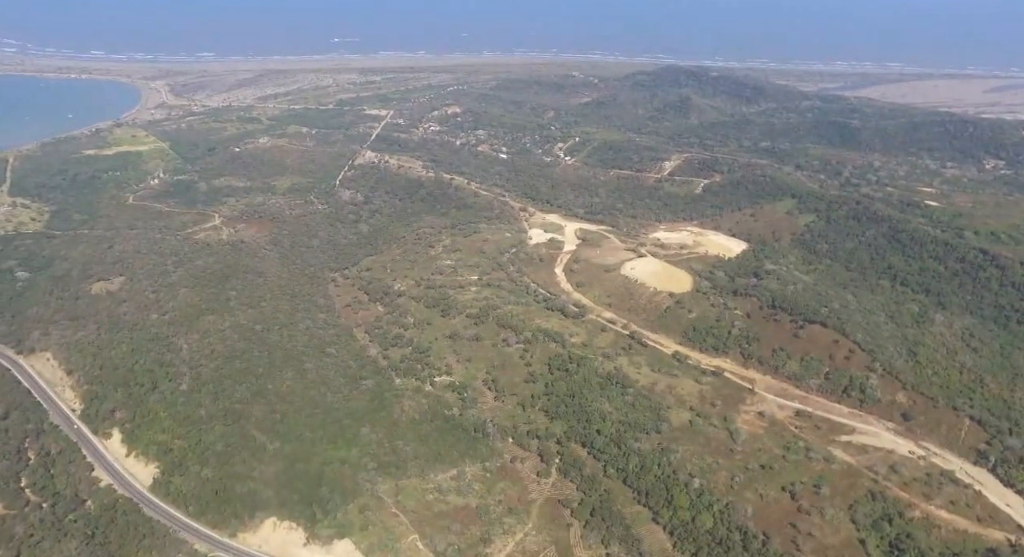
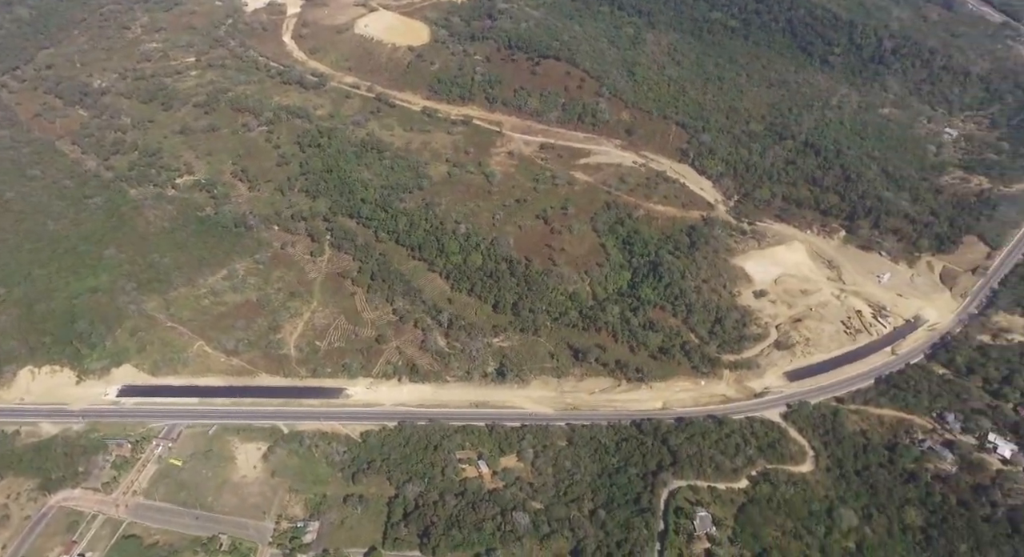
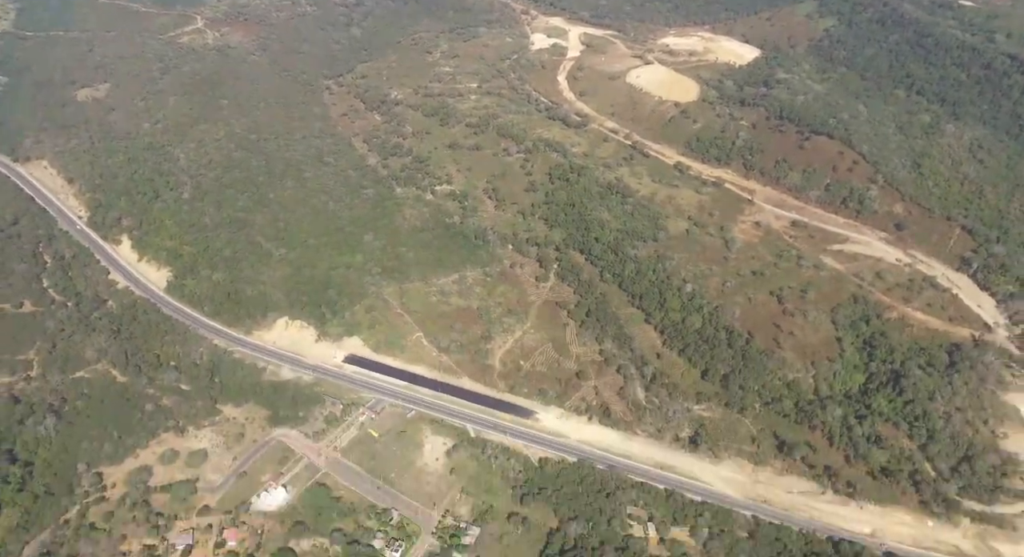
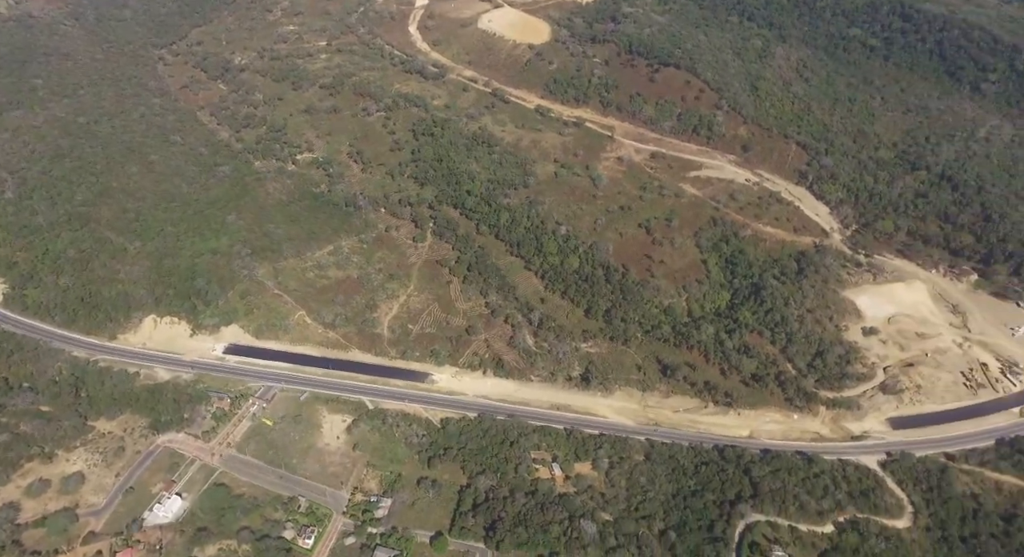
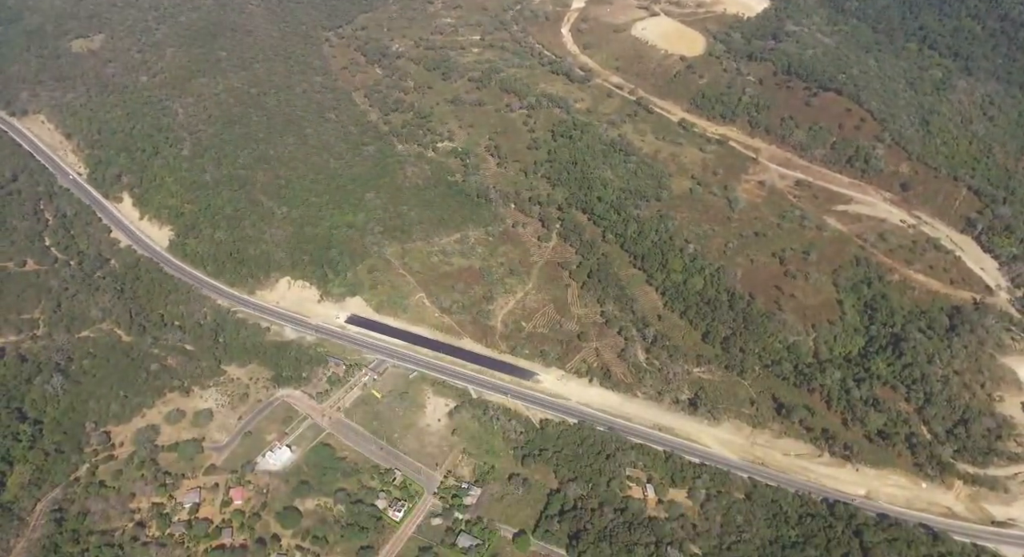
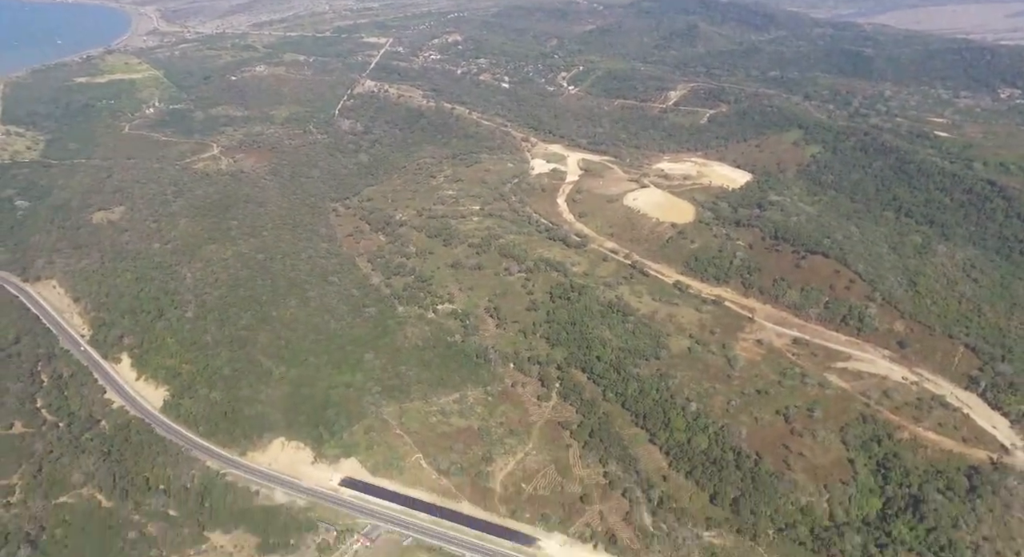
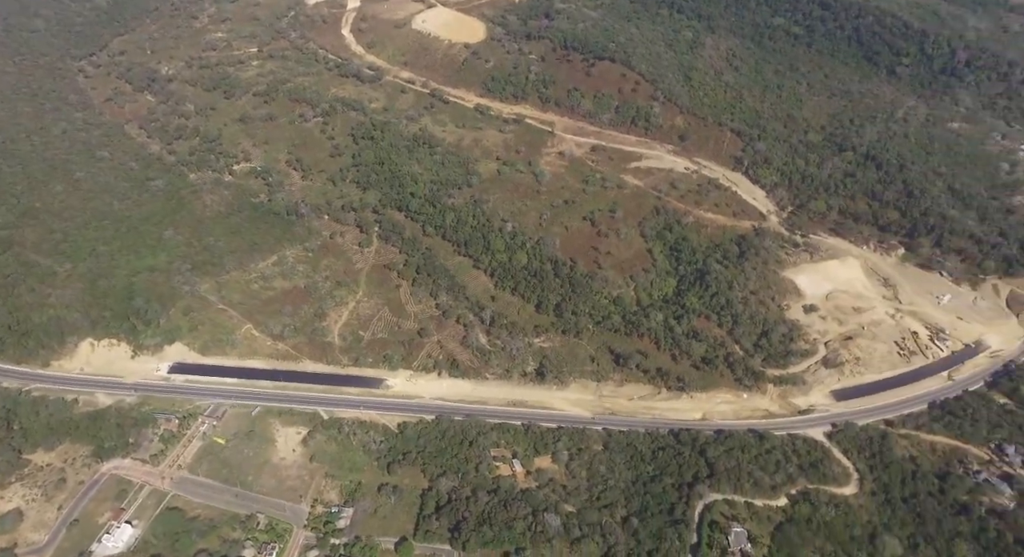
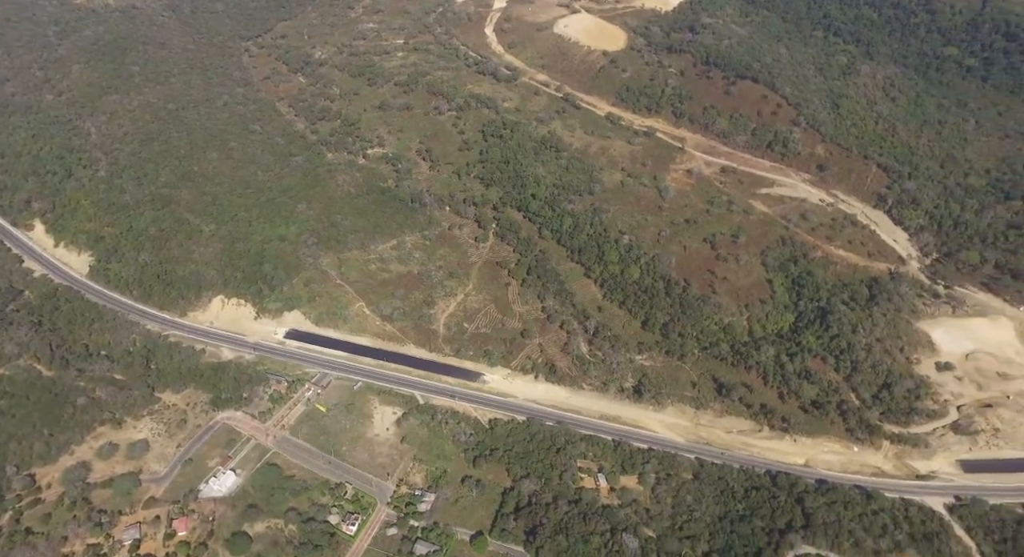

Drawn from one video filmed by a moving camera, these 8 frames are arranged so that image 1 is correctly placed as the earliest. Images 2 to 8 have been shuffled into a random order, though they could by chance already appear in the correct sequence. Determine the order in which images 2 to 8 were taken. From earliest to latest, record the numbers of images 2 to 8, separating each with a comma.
6, 3, 5, 8, 4, 7, 2
